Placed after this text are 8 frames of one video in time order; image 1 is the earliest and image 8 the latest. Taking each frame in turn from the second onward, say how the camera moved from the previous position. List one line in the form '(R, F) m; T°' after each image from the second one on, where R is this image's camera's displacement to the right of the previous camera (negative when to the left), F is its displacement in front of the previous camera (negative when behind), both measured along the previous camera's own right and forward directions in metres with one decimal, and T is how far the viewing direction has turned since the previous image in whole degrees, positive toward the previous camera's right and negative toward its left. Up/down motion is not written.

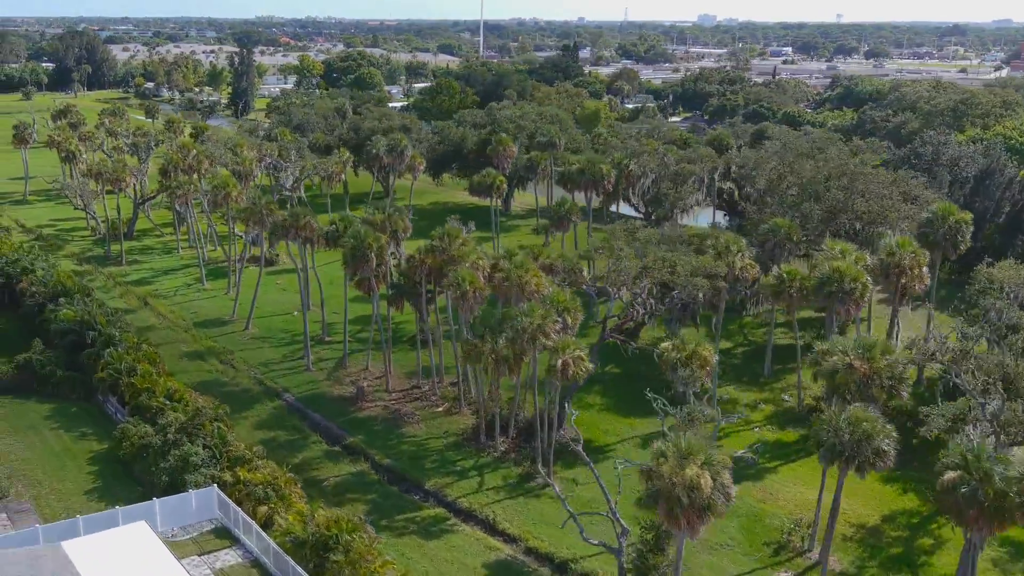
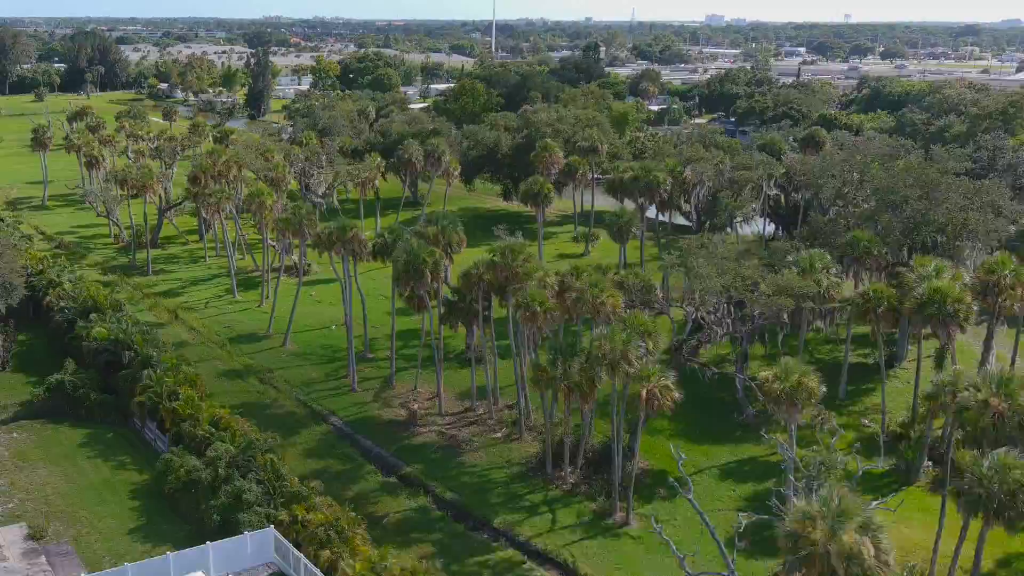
(-1.7, +2.1) m; 0°
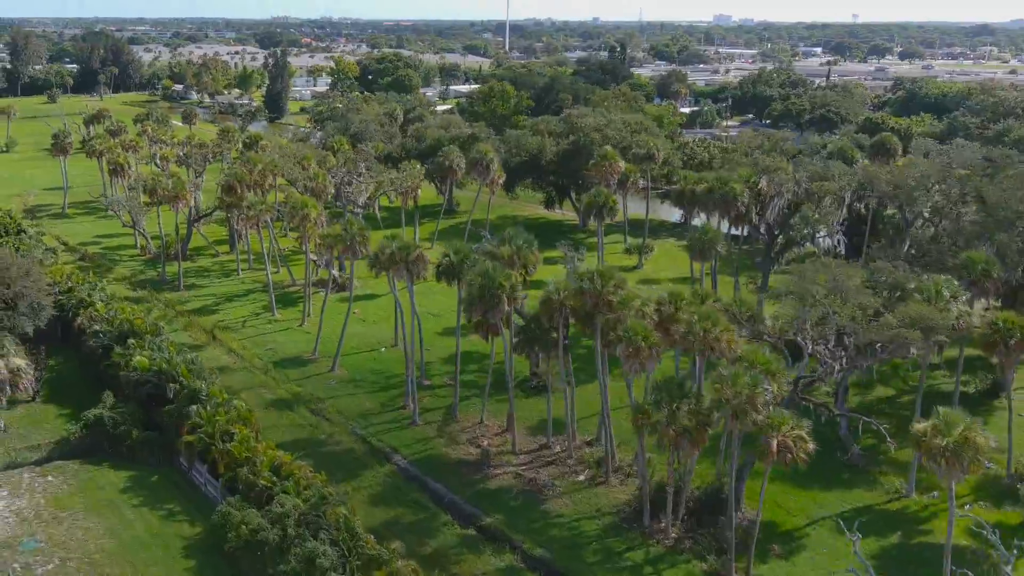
(-2.1, +3.0) m; 0°
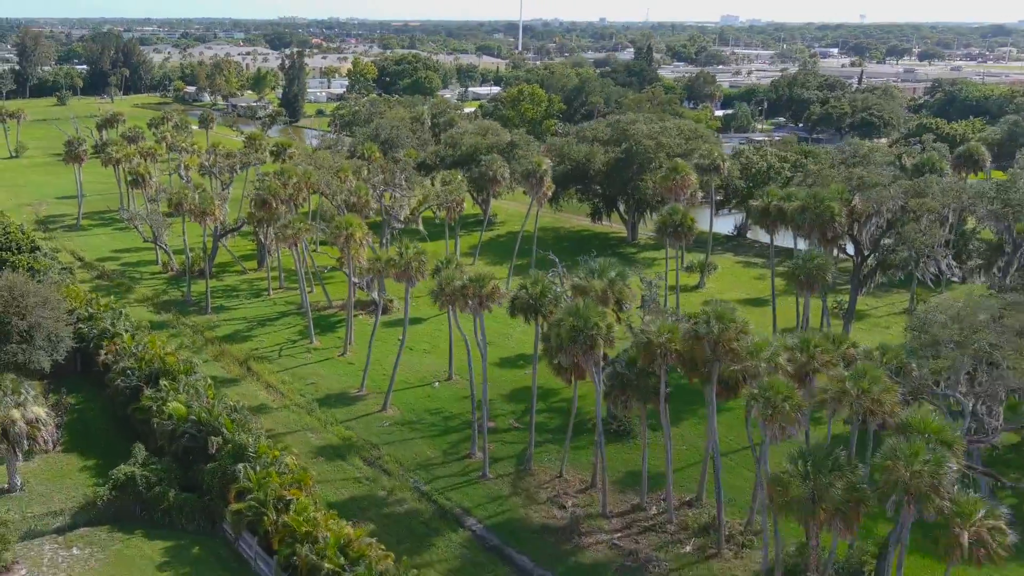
(-2.1, +3.9) m; 0°
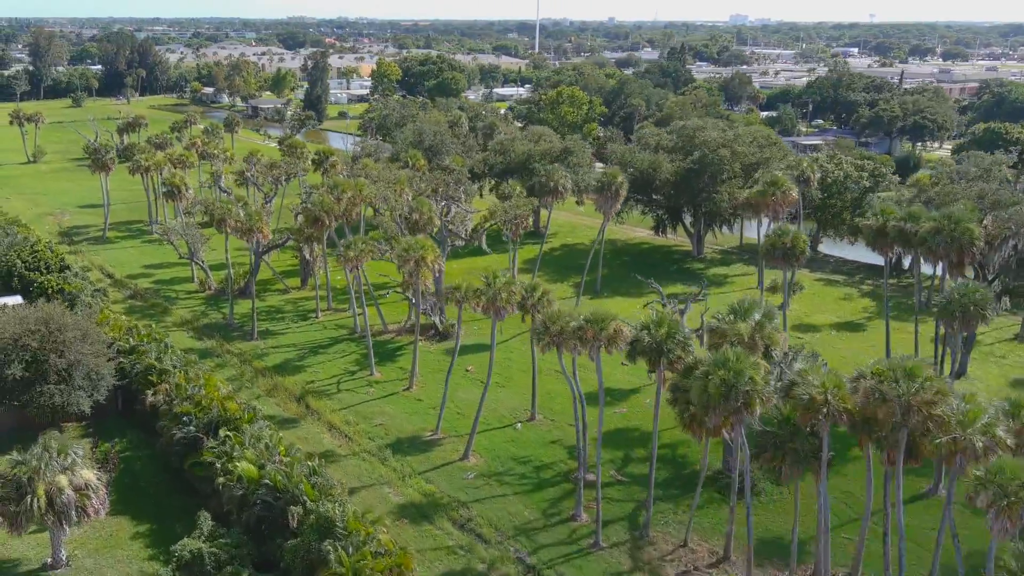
(-2.6, +3.8) m; 0°
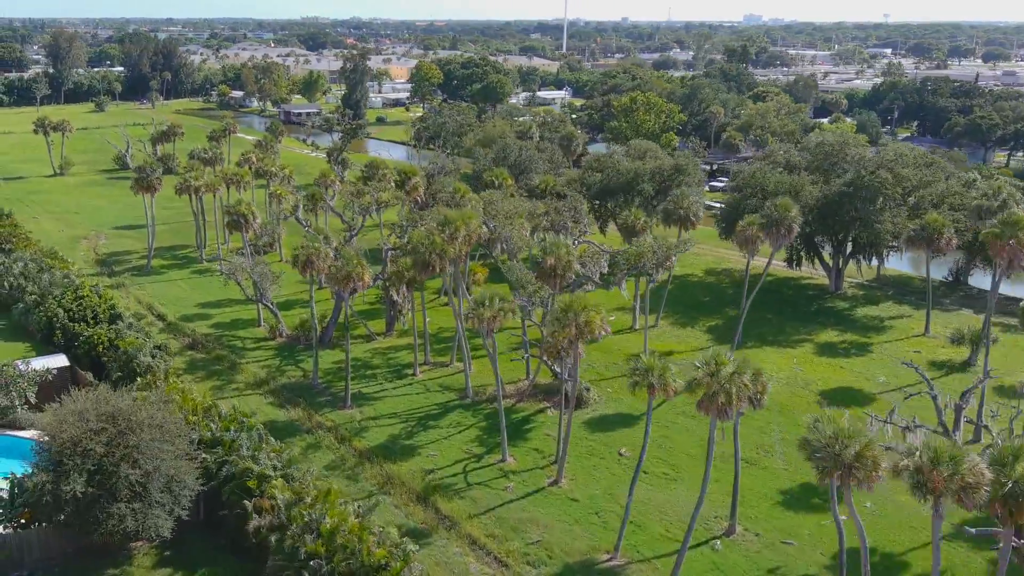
(-4.4, +7.2) m; -1°
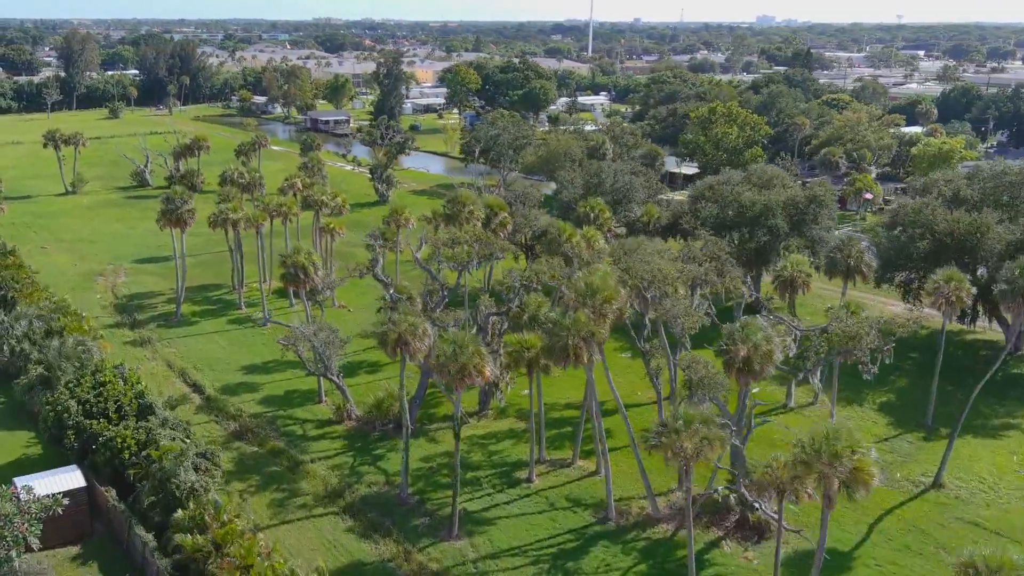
(-3.6, +8.3) m; -1°
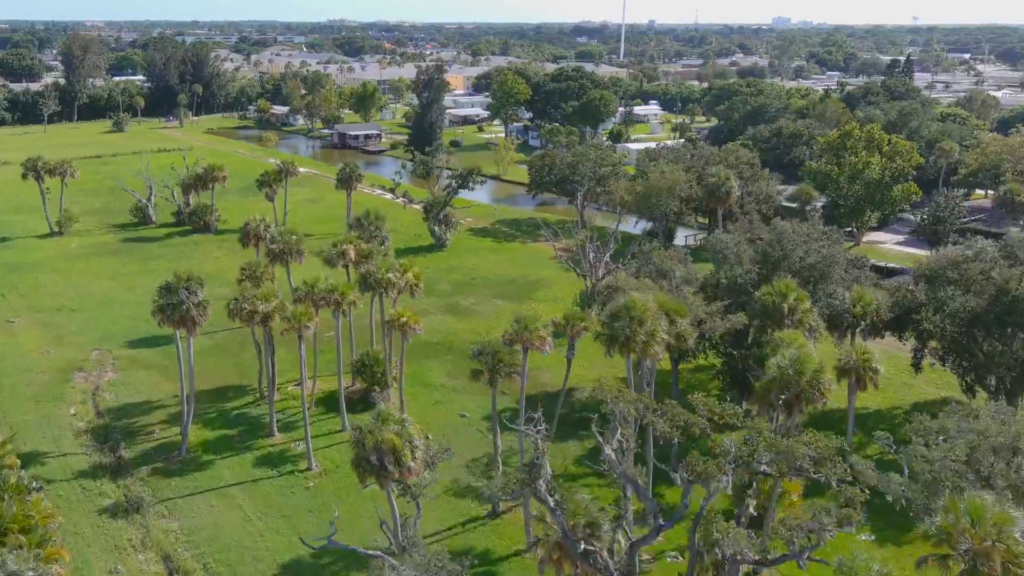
(-4.1, +13.4) m; -1°
